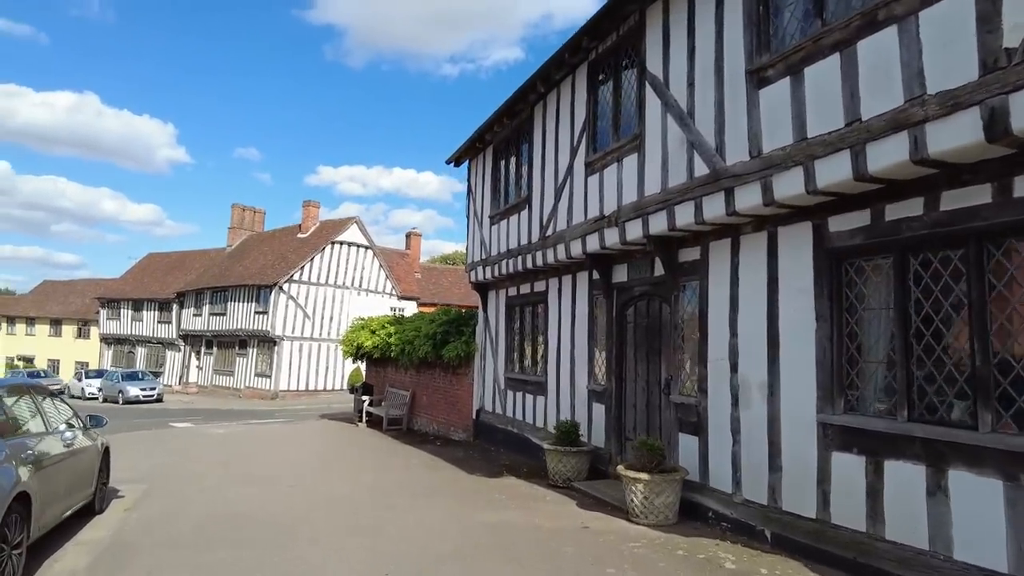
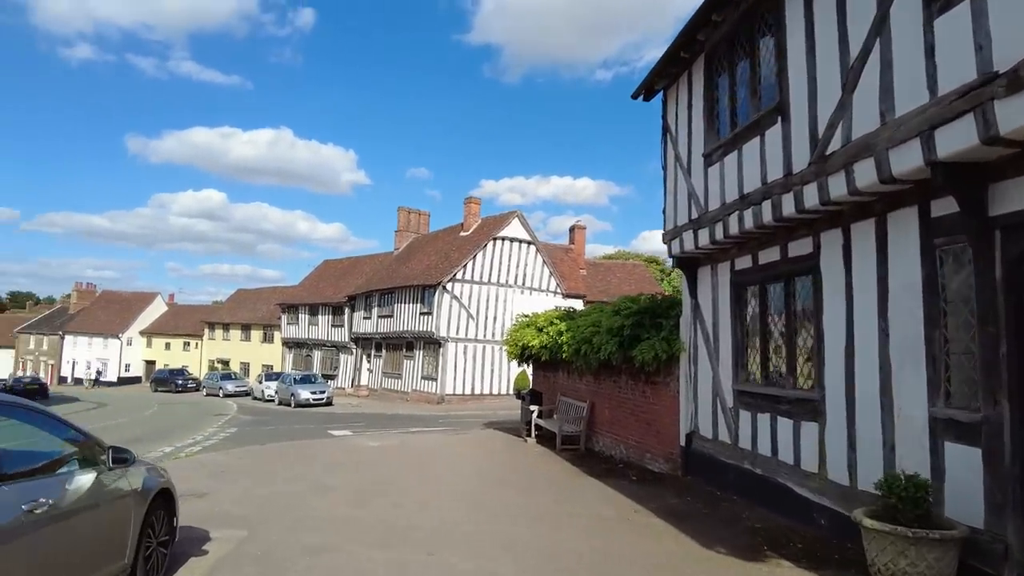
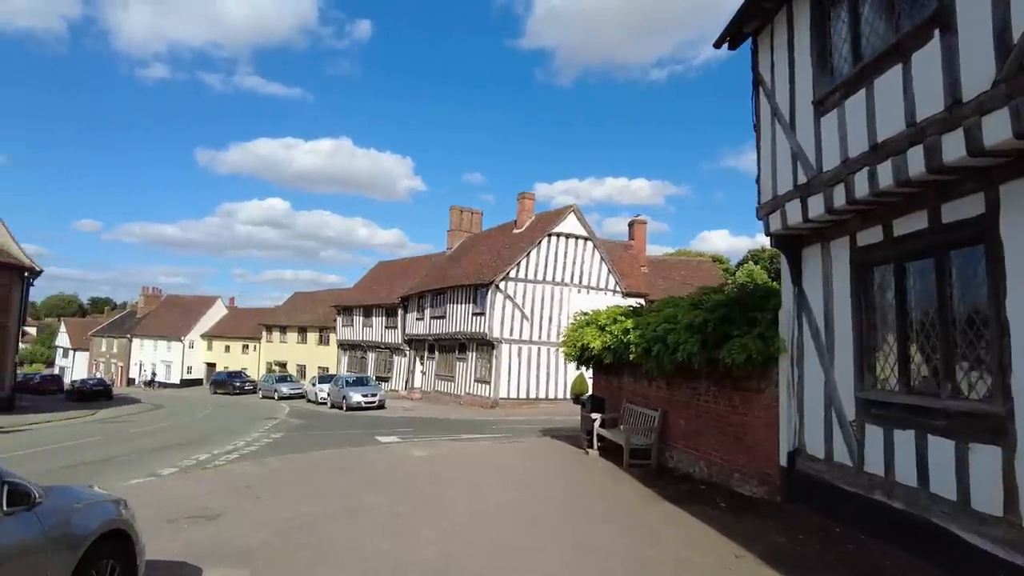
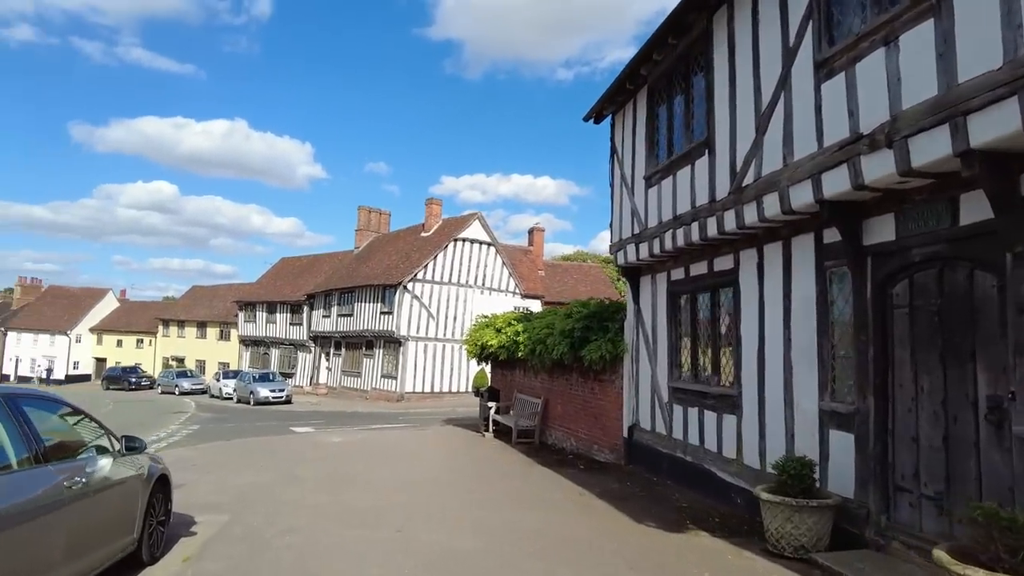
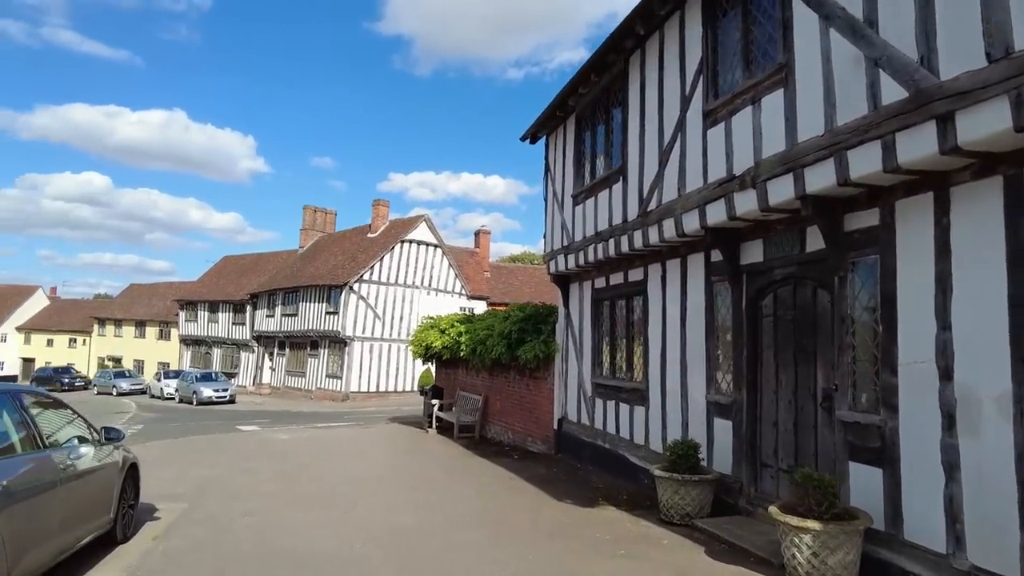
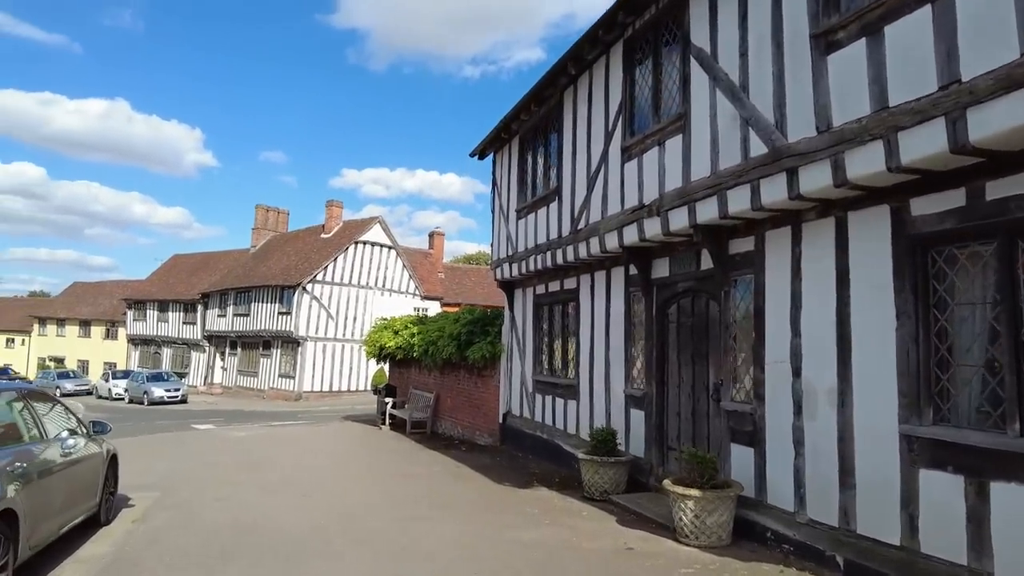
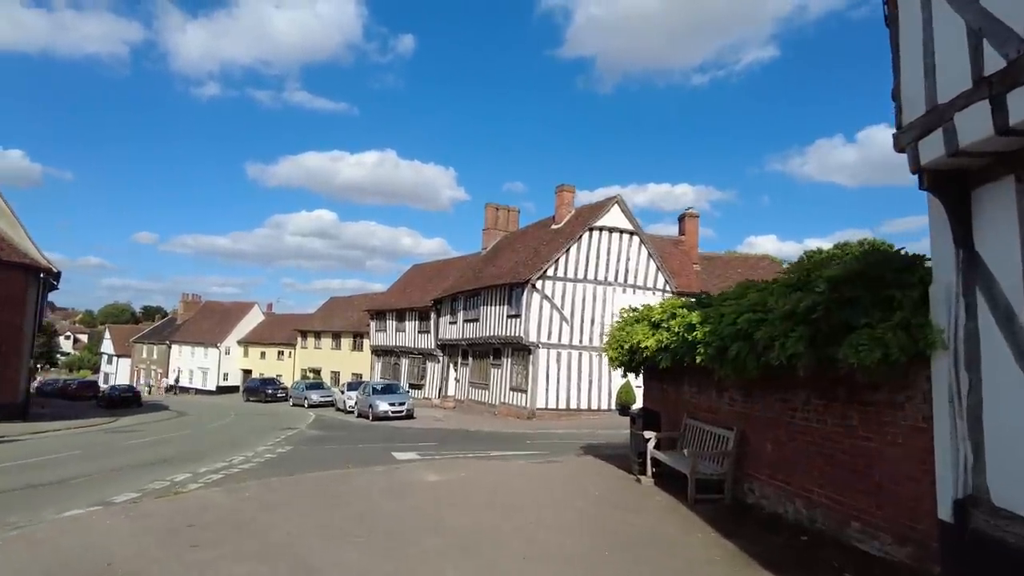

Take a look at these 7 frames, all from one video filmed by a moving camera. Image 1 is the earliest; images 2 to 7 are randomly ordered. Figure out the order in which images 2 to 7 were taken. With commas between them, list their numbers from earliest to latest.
6, 5, 4, 2, 3, 7
